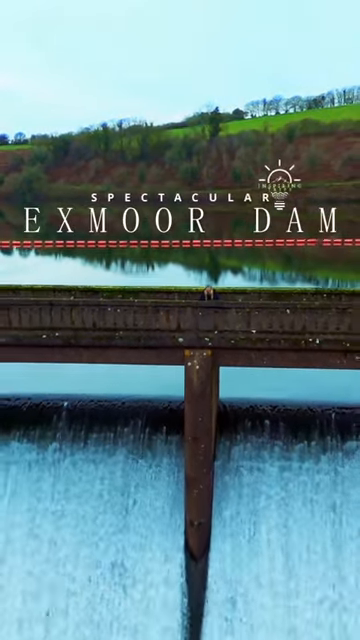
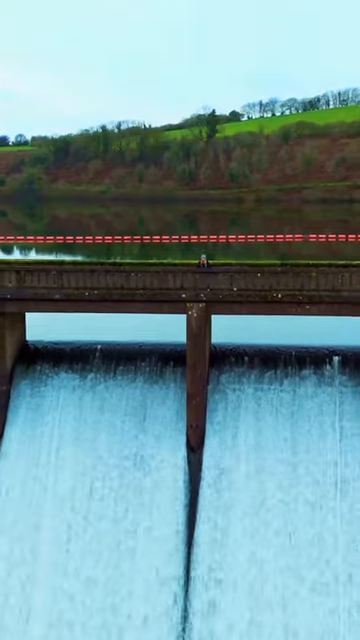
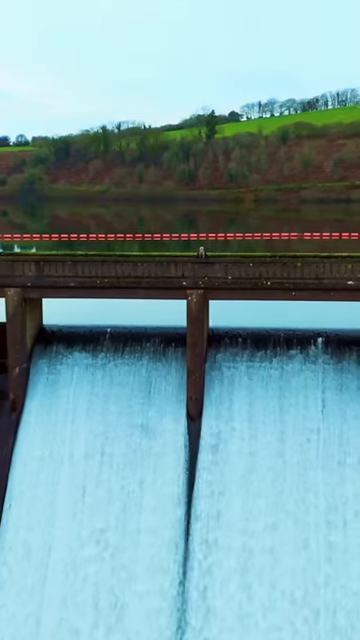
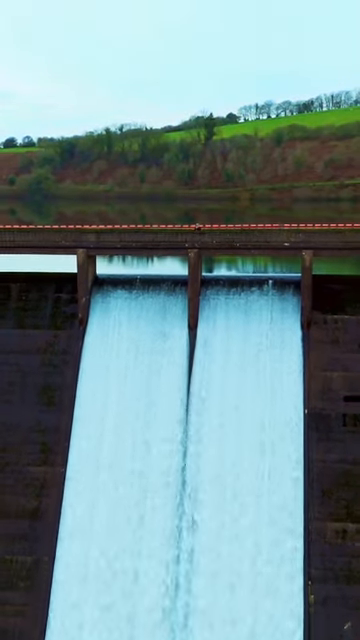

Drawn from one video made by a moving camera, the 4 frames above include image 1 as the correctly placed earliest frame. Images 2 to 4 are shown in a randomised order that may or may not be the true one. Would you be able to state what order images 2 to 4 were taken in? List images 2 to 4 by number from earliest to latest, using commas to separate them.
2, 3, 4
